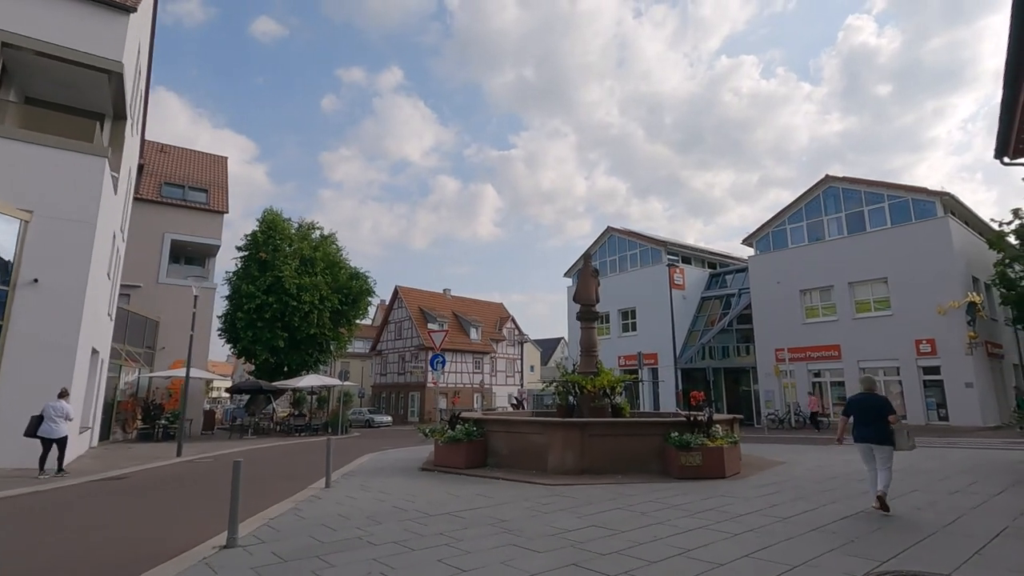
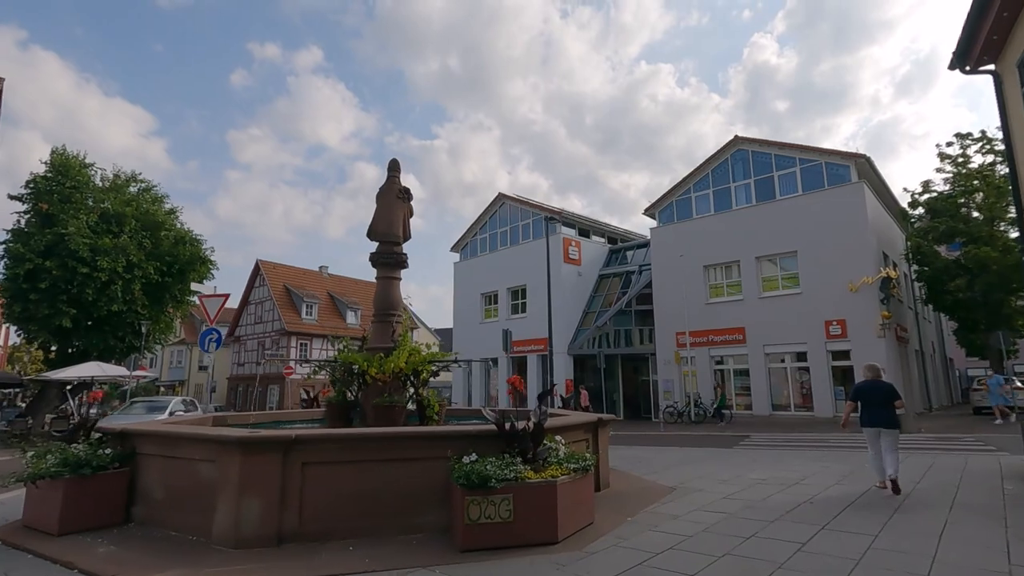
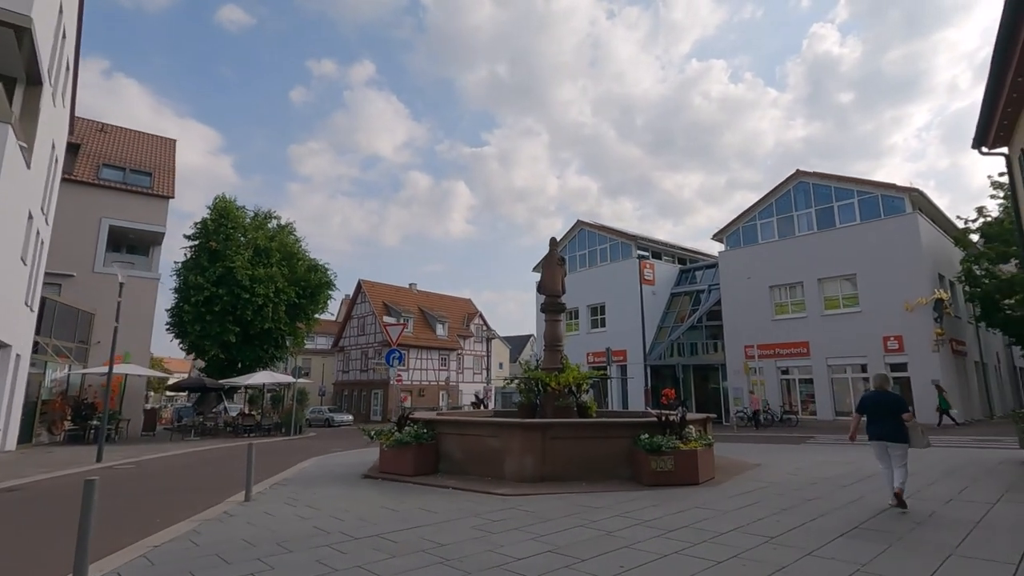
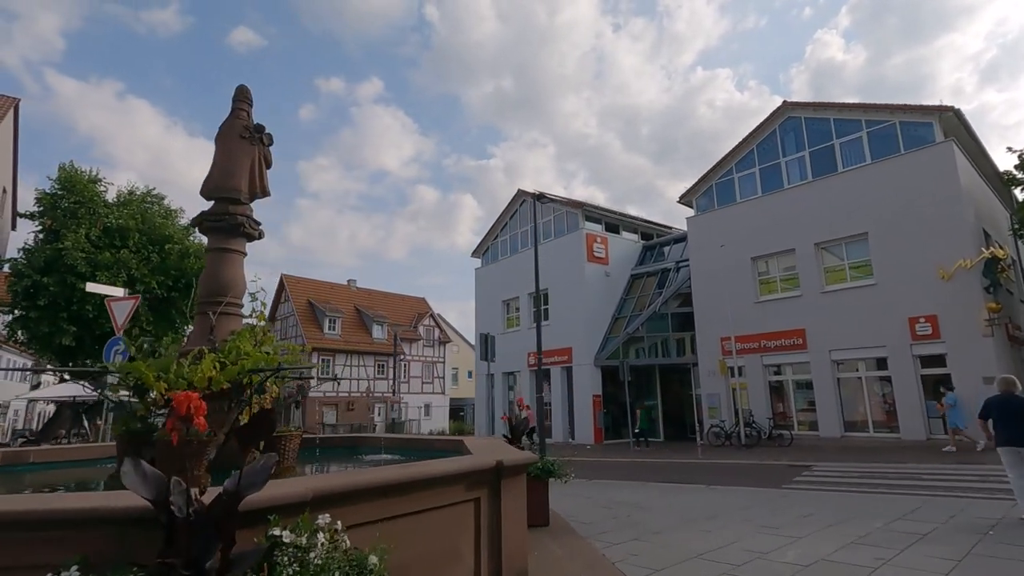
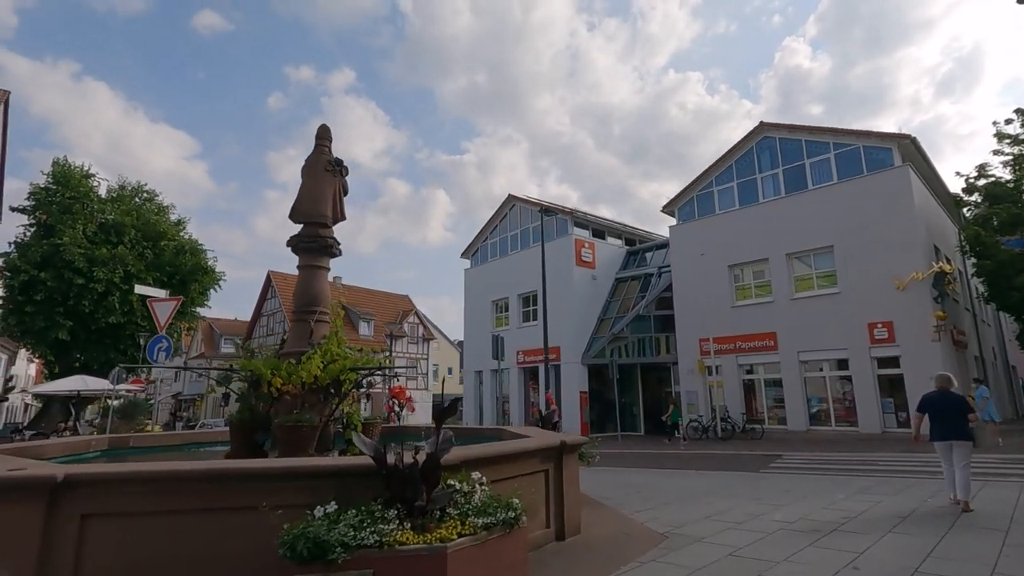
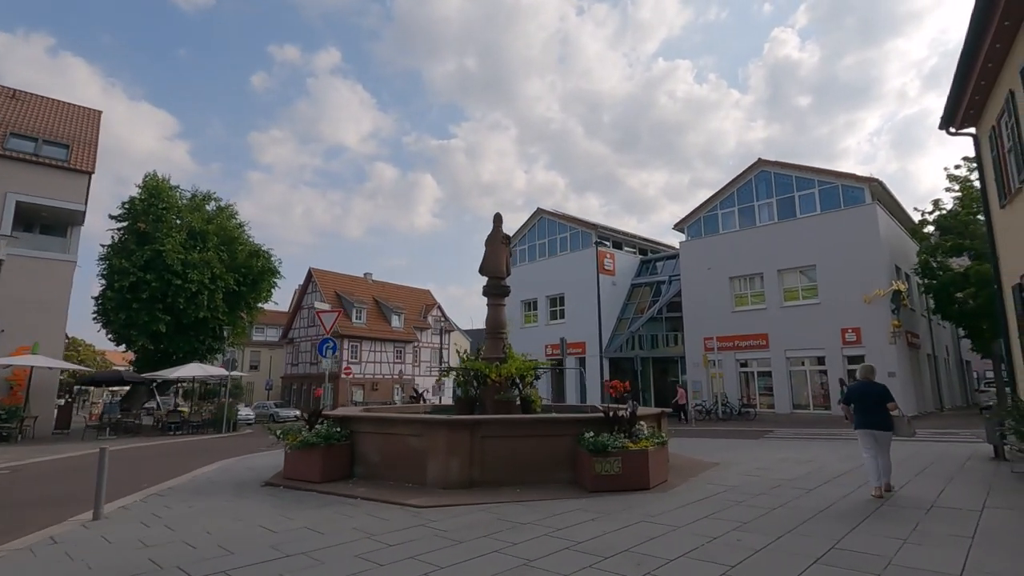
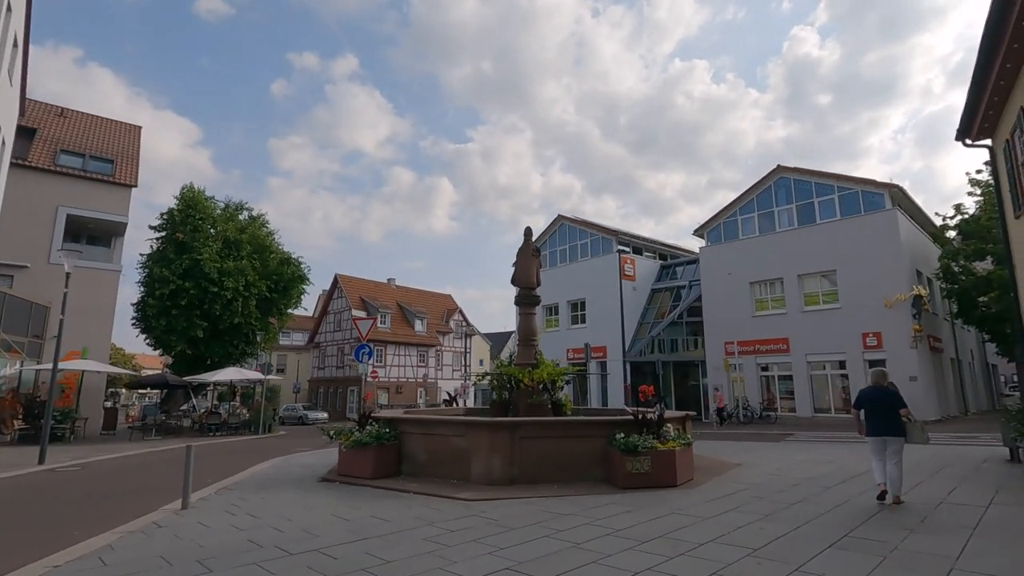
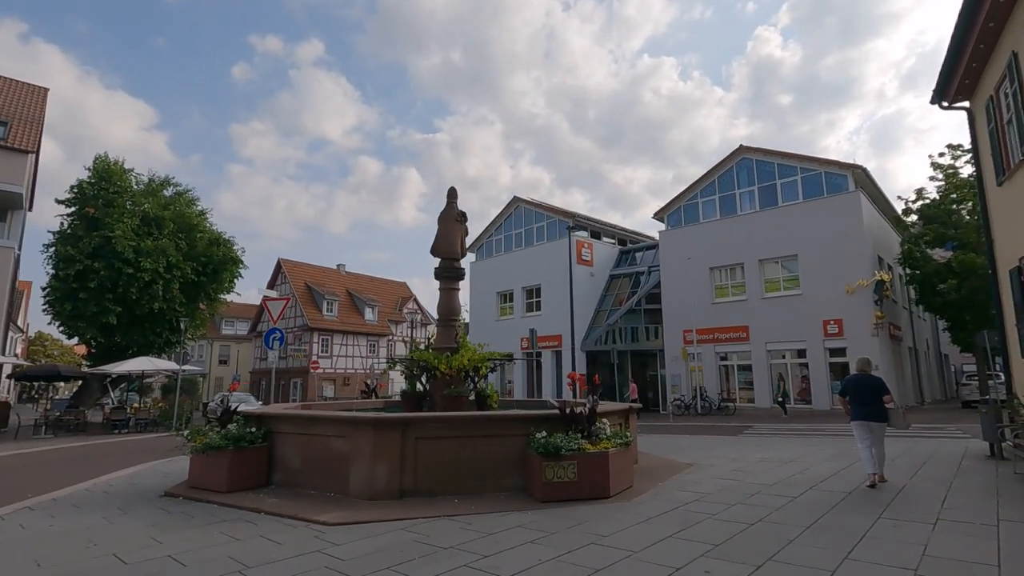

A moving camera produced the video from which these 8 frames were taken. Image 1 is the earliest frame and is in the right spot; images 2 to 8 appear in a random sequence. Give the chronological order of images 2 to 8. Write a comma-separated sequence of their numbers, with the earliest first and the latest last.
3, 7, 6, 8, 2, 5, 4
